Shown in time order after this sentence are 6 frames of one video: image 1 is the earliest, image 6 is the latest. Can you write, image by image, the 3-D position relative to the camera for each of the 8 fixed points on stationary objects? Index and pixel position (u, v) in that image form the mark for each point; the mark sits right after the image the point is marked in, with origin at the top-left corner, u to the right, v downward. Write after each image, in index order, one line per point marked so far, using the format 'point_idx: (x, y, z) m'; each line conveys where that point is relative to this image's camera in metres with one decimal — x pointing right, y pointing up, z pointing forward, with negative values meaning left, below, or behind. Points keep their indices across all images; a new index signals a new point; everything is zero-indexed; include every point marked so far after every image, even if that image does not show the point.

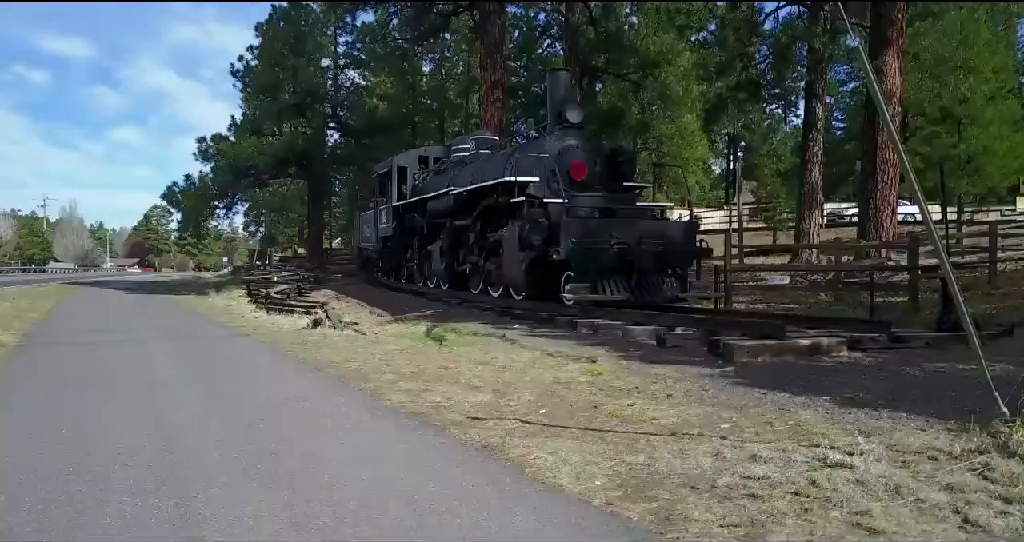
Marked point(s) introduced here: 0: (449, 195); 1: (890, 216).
0: (-1.3, +1.6, +16.0) m
1: (+9.5, +1.4, +19.1) m
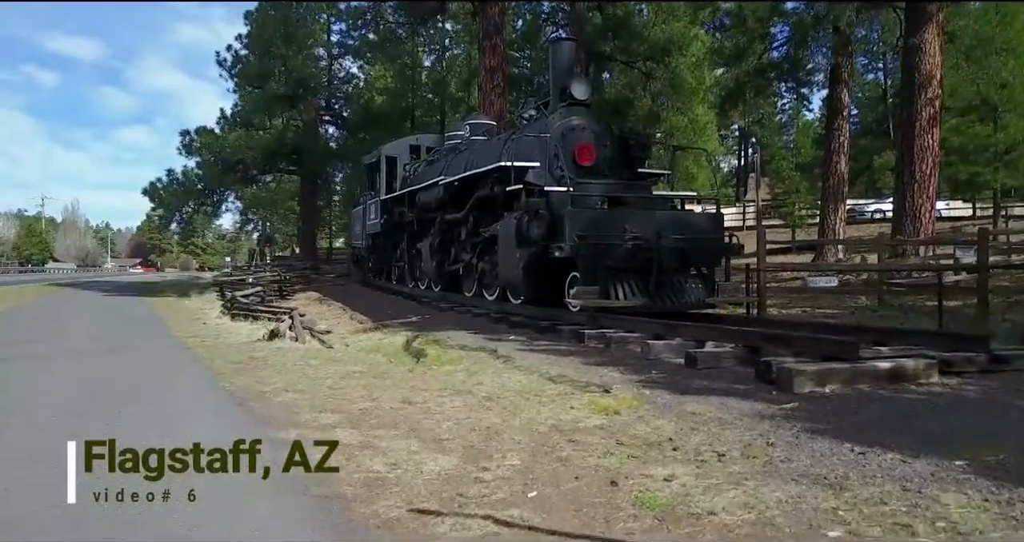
0: (-1.4, +1.6, +14.2) m
1: (+9.5, +1.4, +17.2) m
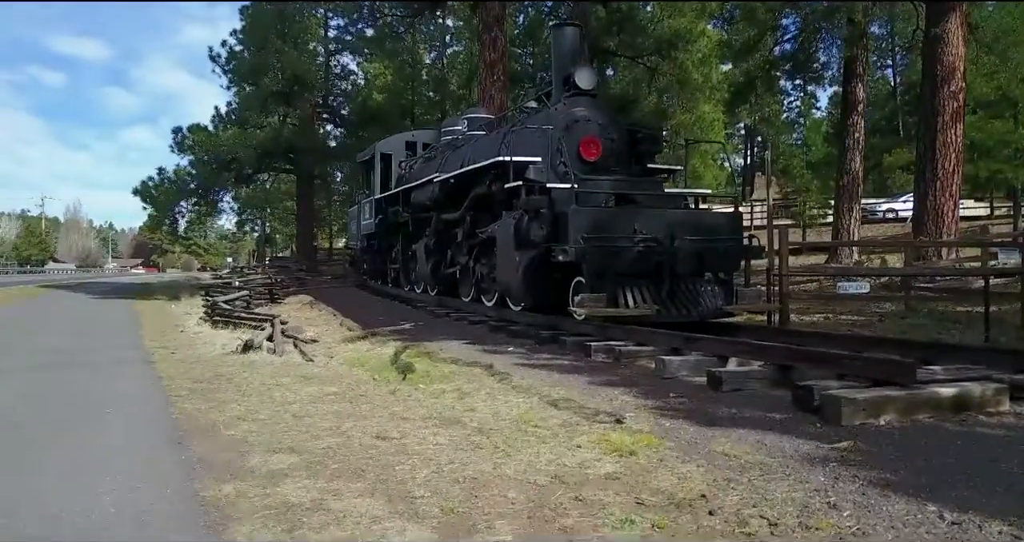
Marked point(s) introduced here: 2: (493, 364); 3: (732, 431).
0: (-1.4, +1.5, +13.3) m
1: (+9.5, +1.3, +16.3) m
2: (-0.2, -0.9, +7.6) m
3: (+1.3, -1.0, +4.6) m
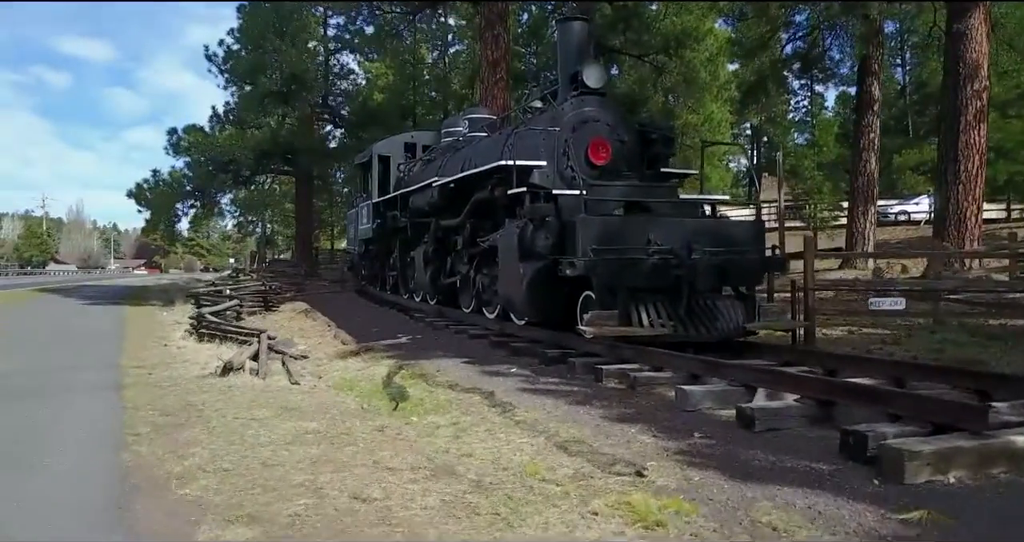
0: (-1.3, +1.4, +12.6) m
1: (+9.5, +1.2, +15.6) m
2: (-0.2, -1.1, +6.9) m
3: (+1.4, -1.1, +3.9) m
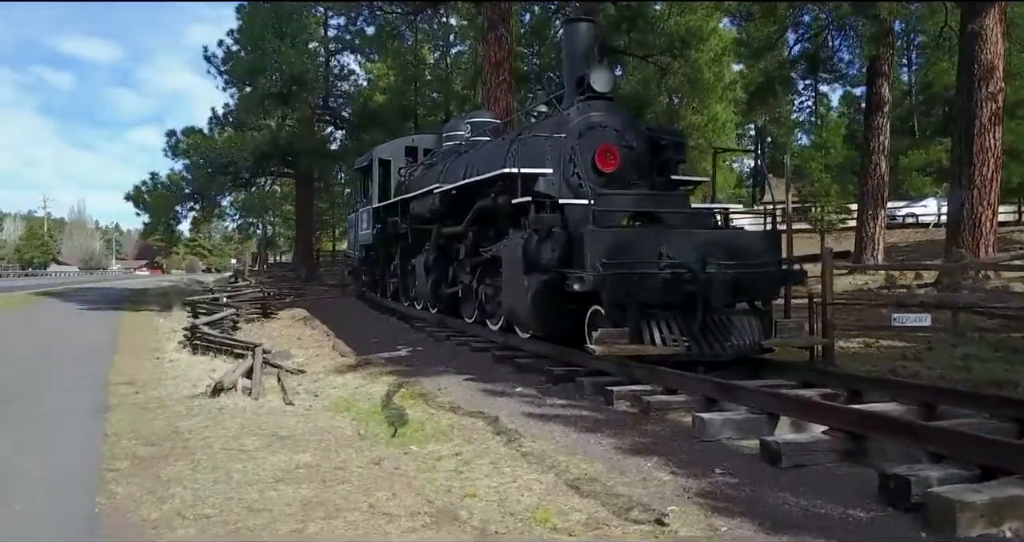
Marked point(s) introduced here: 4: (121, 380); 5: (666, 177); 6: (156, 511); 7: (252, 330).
0: (-1.2, +1.2, +12.3) m
1: (+9.6, +1.0, +15.2) m
2: (-0.1, -1.2, +6.5) m
3: (+1.4, -1.3, +3.6) m
4: (-4.5, -1.3, +8.7) m
5: (+1.9, +1.2, +9.6) m
6: (-1.9, -1.3, +4.1) m
7: (-5.3, -1.2, +15.5) m
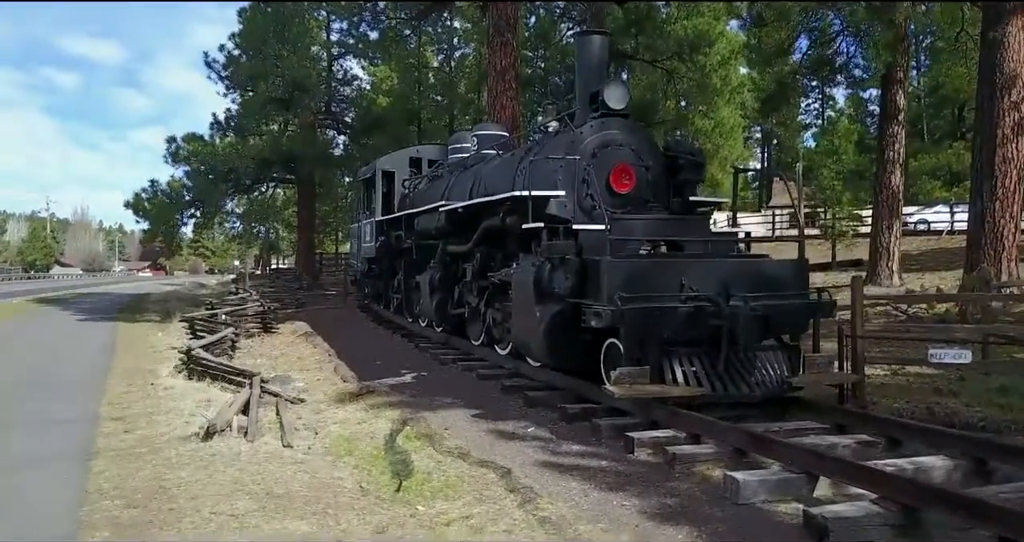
0: (-1.1, +0.9, +11.8) m
1: (+9.7, +0.7, +14.7) m
2: (0.0, -1.5, +6.1) m
3: (+1.5, -1.6, +3.1) m
4: (-4.4, -1.6, +8.3) m
5: (+2.1, +0.9, +9.1) m
6: (-1.8, -1.6, +3.7) m
7: (-5.2, -1.5, +15.1) m
